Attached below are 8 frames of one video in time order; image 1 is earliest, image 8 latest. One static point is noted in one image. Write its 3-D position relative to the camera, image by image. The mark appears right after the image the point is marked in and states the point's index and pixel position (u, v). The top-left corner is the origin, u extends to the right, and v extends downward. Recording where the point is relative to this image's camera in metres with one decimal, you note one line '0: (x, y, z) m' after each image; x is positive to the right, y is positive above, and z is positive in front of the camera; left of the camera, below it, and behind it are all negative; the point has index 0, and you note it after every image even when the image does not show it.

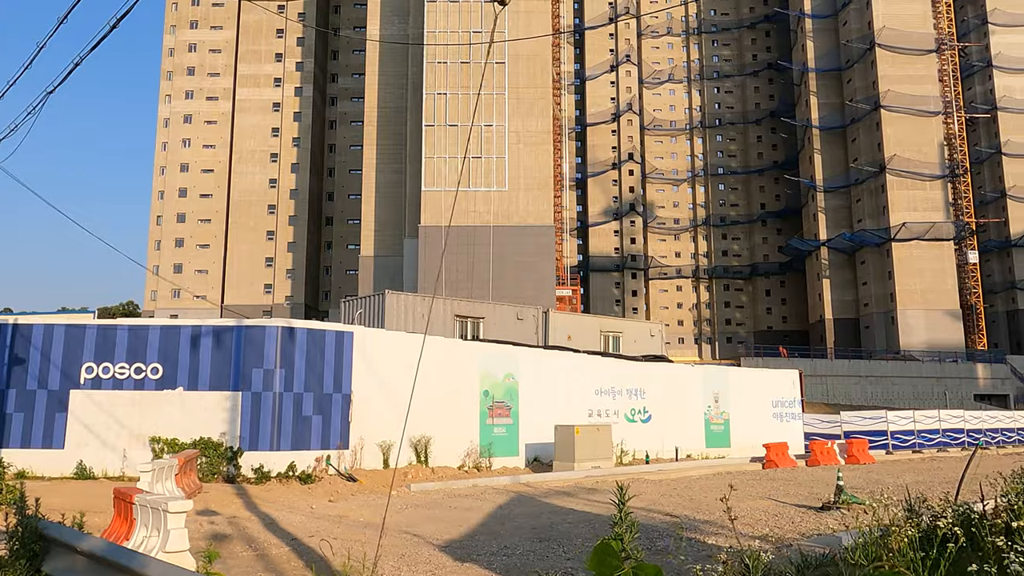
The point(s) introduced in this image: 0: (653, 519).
0: (+2.9, -4.6, +15.3) m
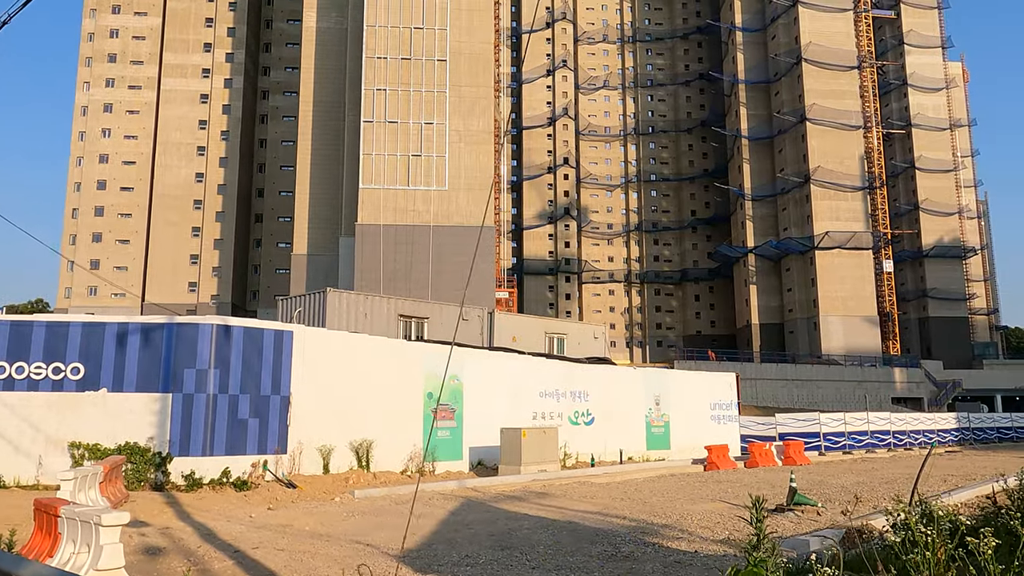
0: (+2.0, -4.6, +15.0) m
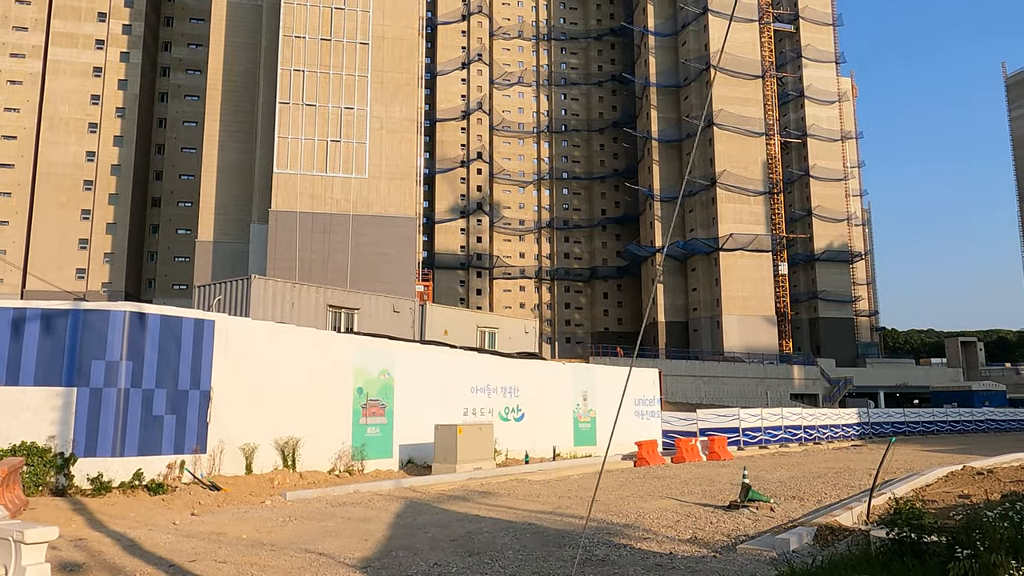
0: (+1.1, -4.5, +14.4) m
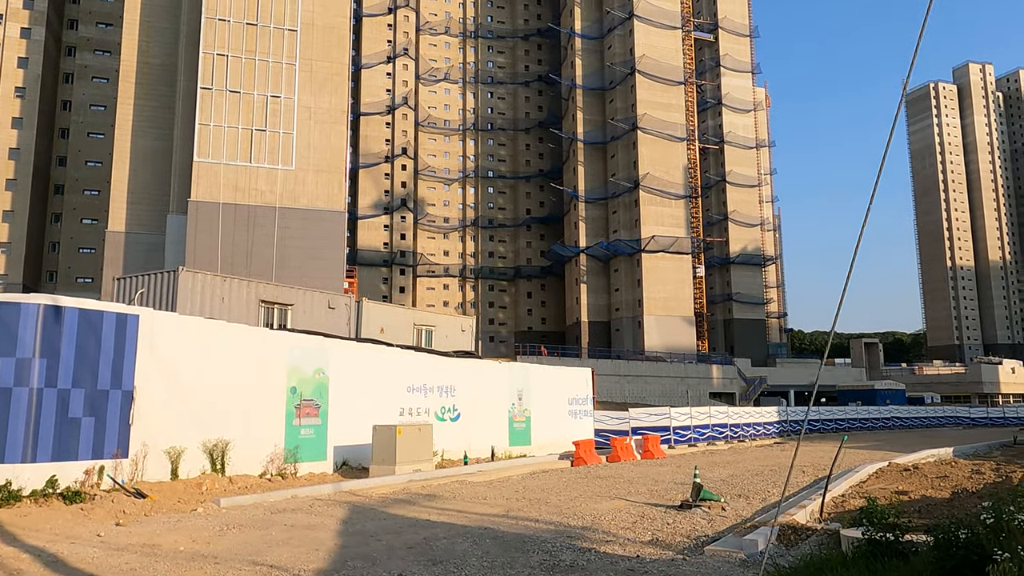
0: (+0.3, -4.4, +14.0) m
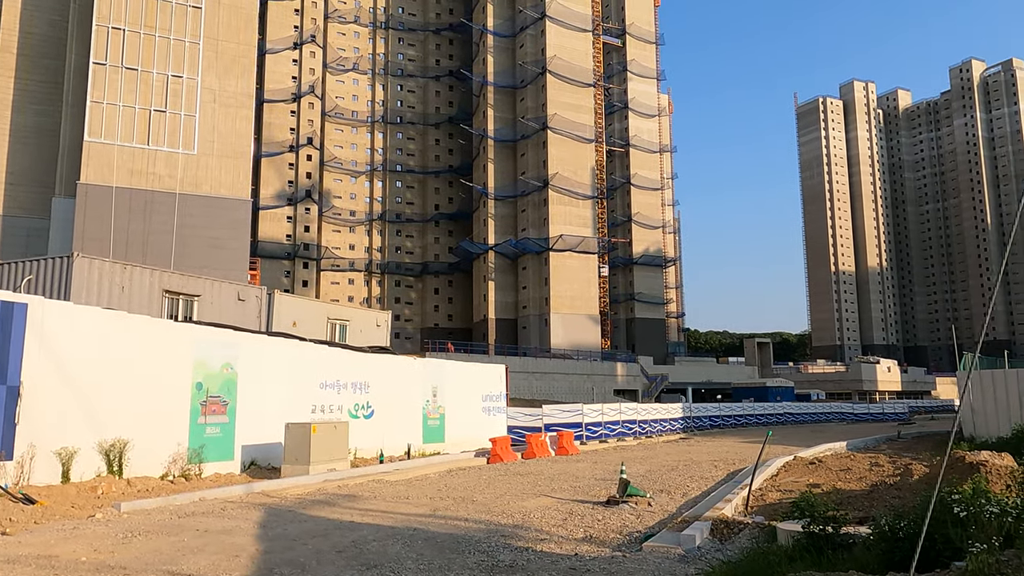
0: (-0.9, -4.3, +13.6) m
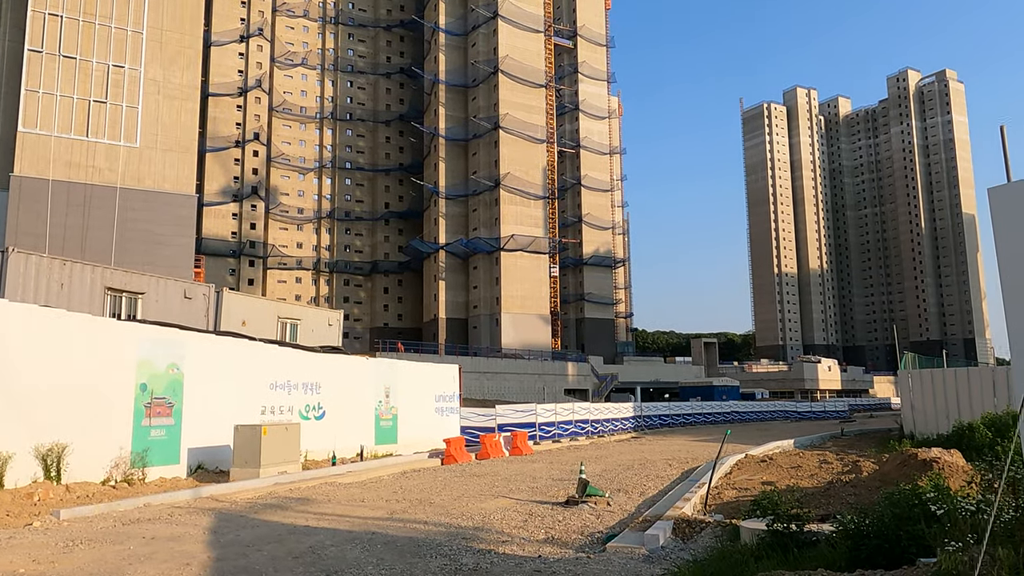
0: (-1.6, -4.2, +13.4) m
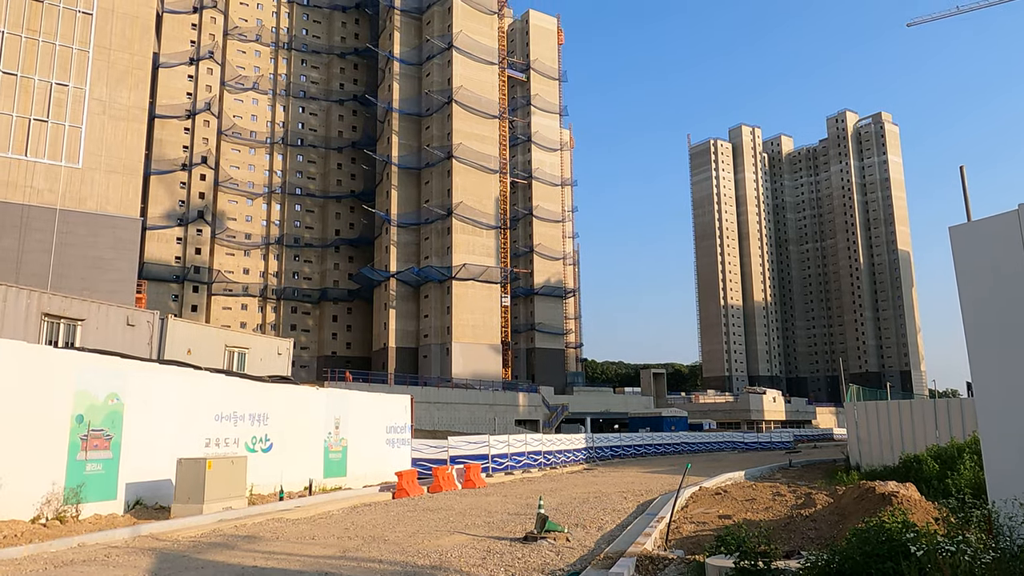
0: (-2.3, -4.8, +12.9) m
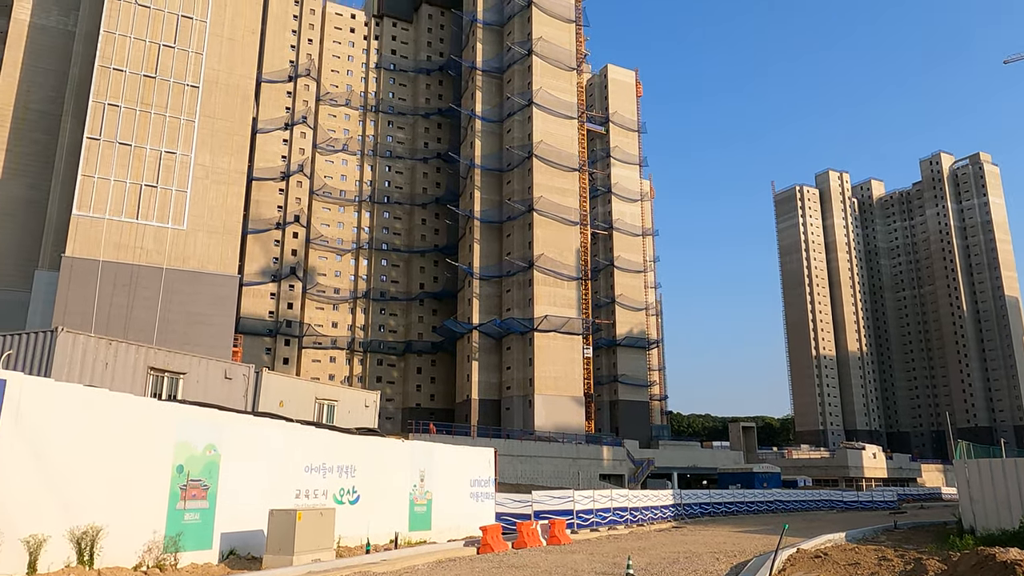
0: (-0.8, -5.7, +12.7) m
